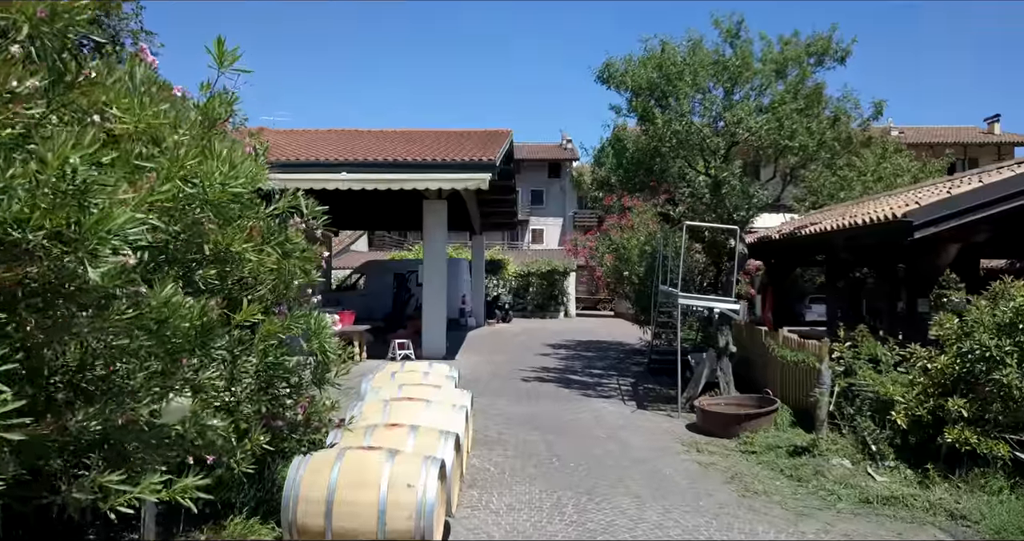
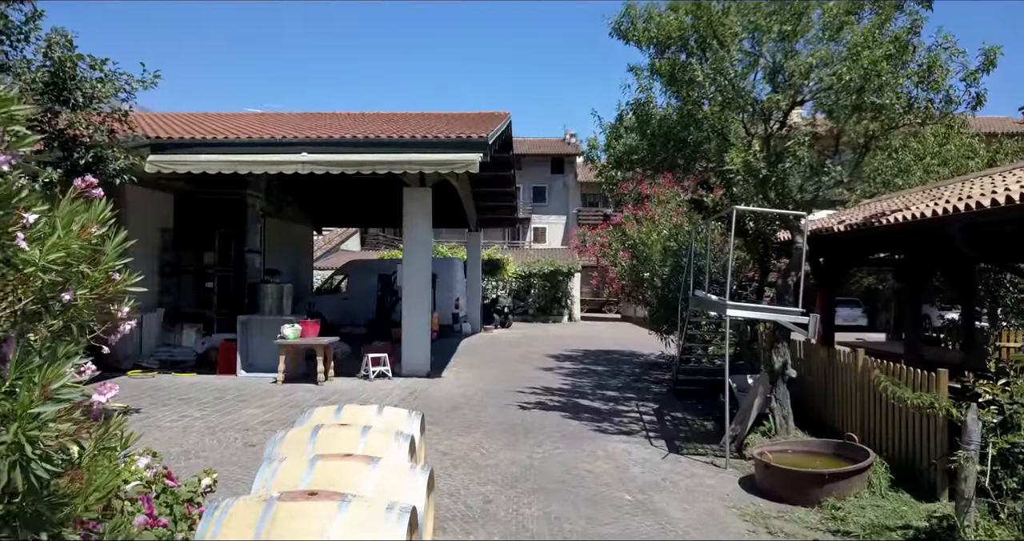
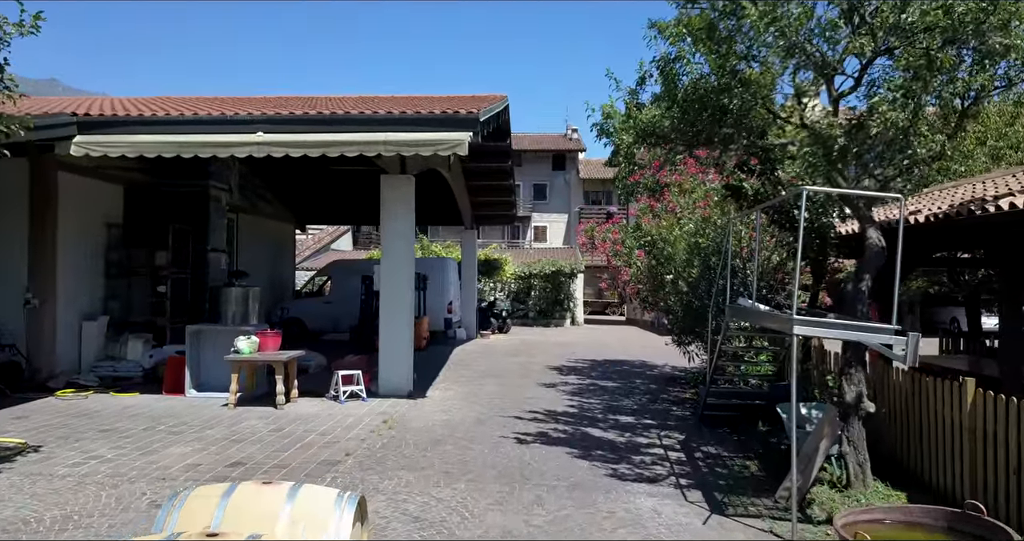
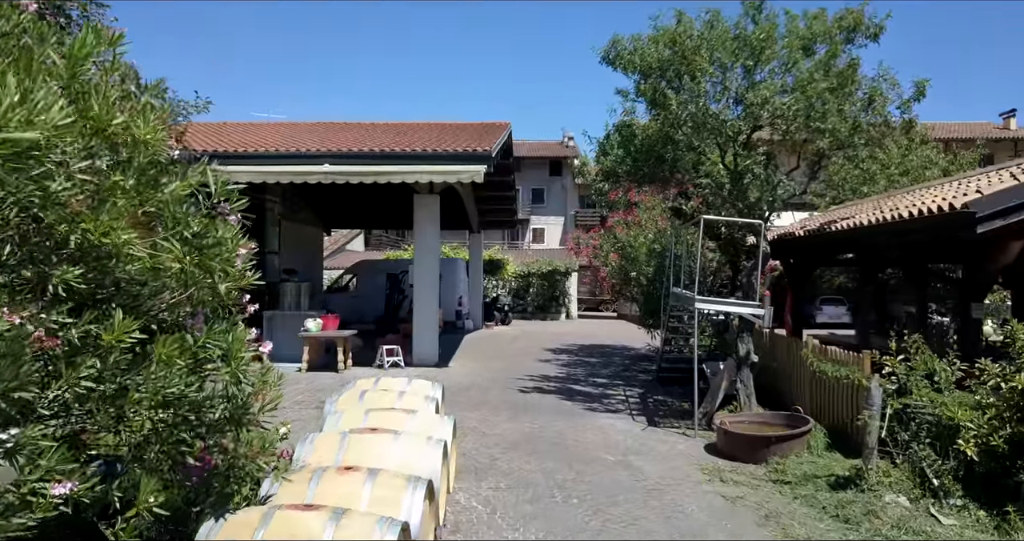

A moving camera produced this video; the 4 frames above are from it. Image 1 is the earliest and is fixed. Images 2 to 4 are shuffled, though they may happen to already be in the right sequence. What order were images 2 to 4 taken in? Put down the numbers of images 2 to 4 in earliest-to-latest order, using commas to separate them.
4, 2, 3
